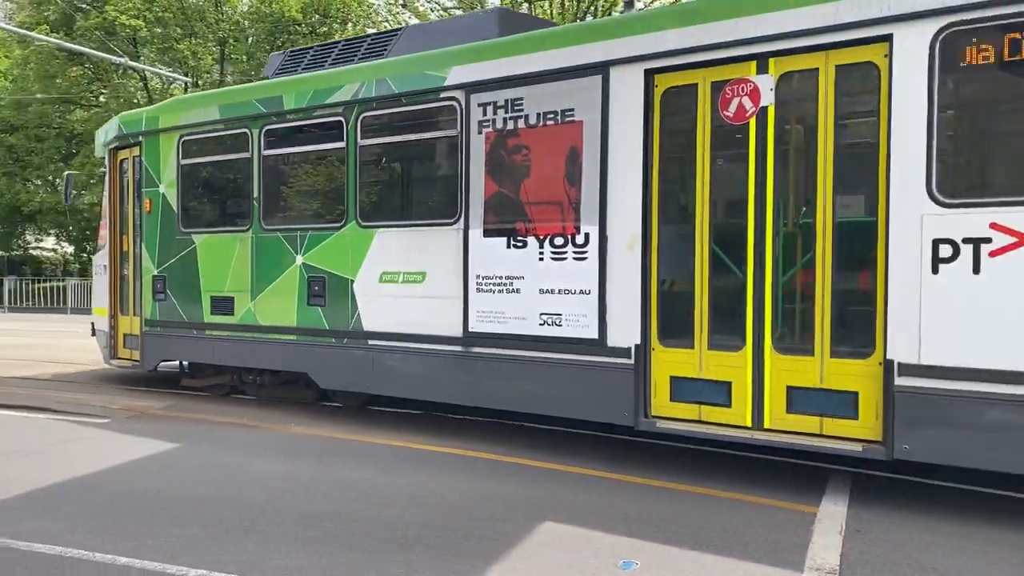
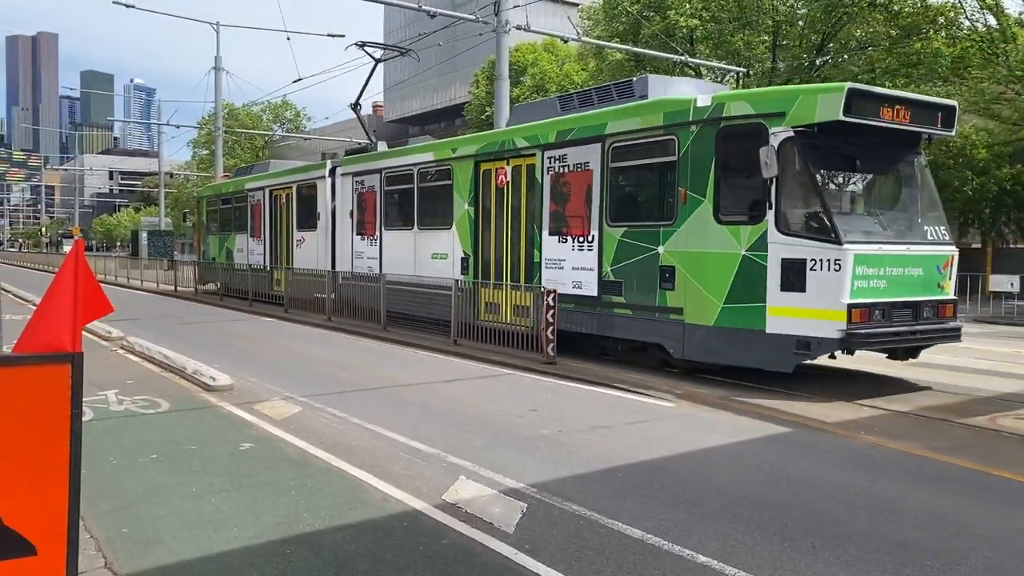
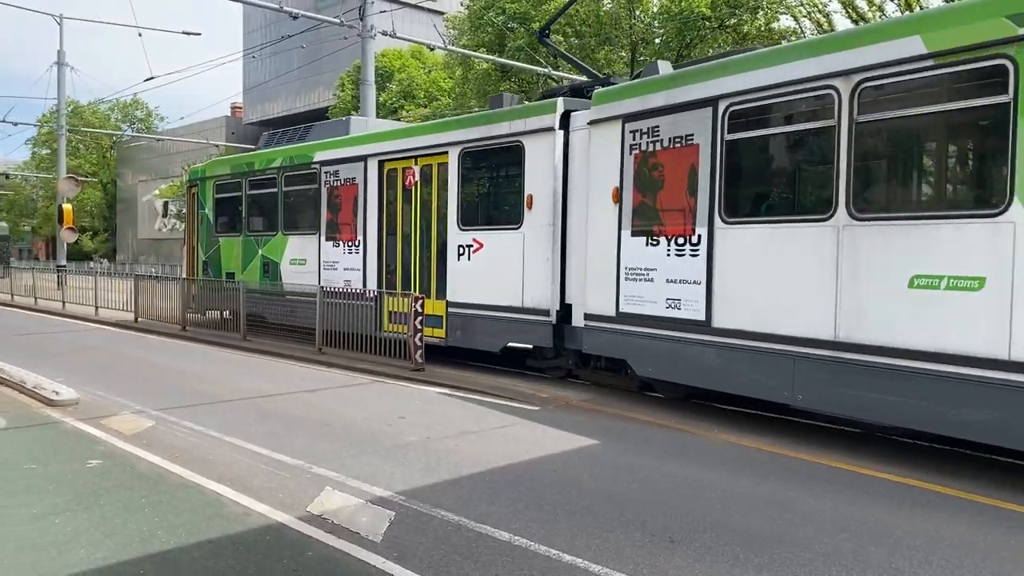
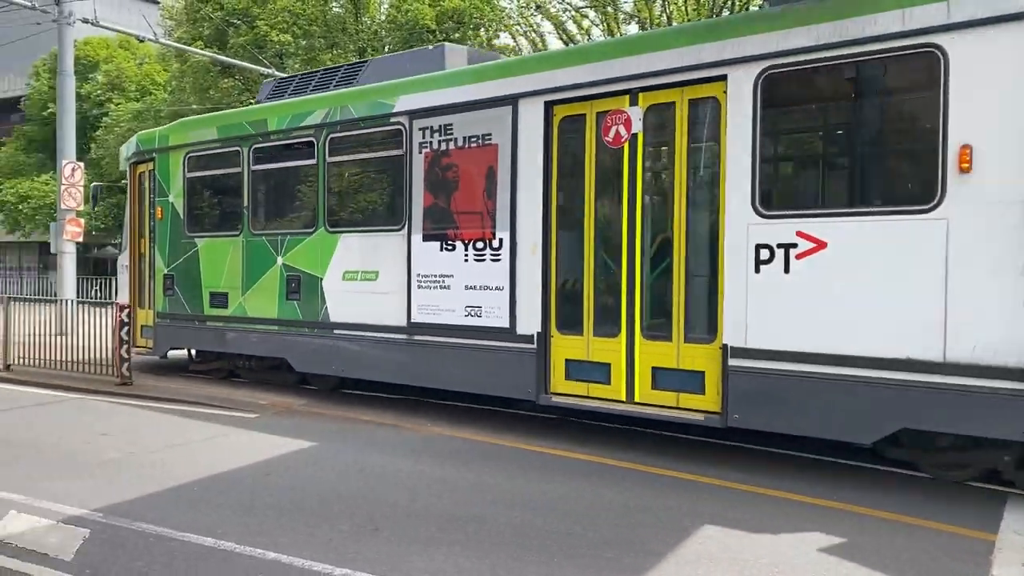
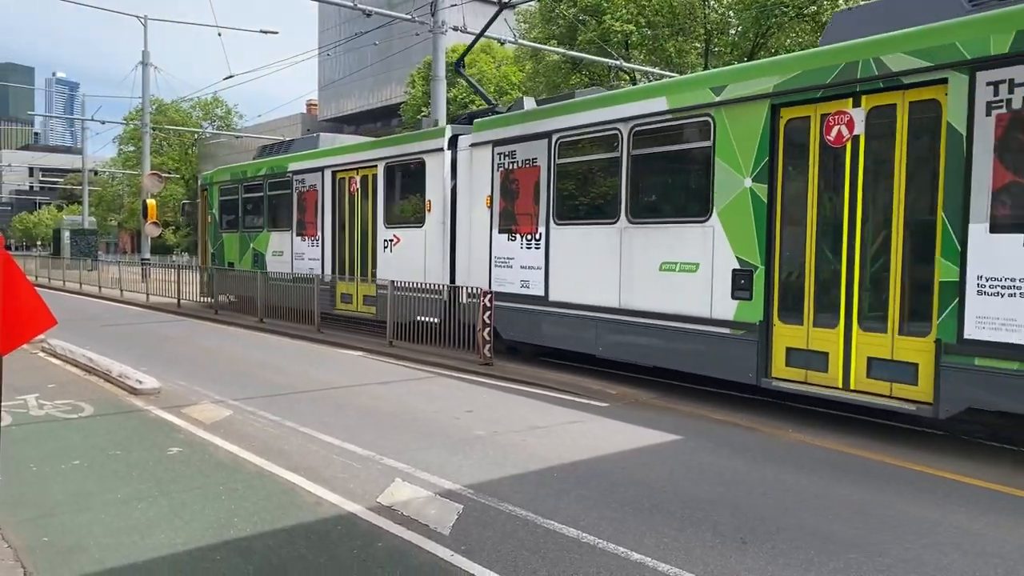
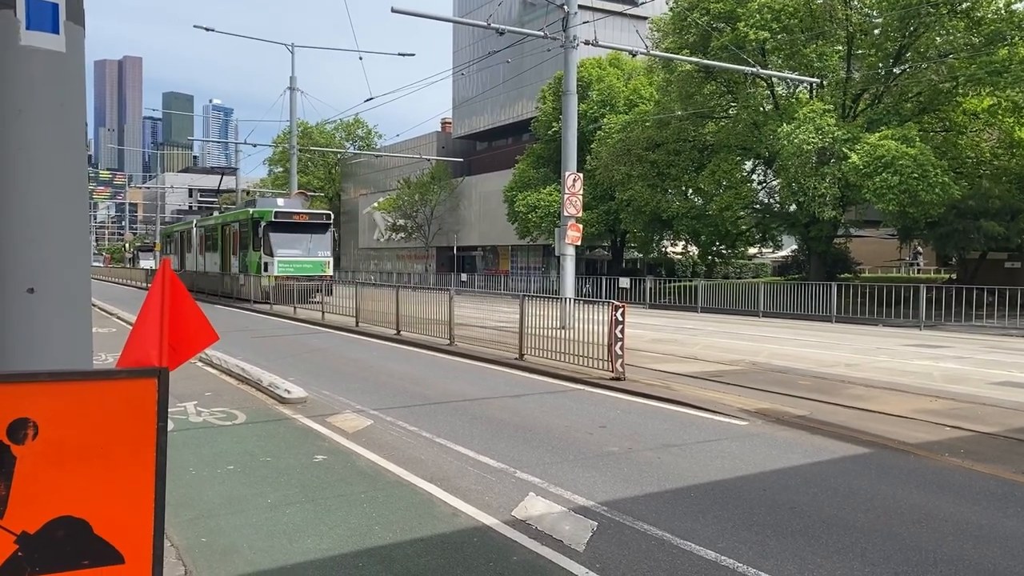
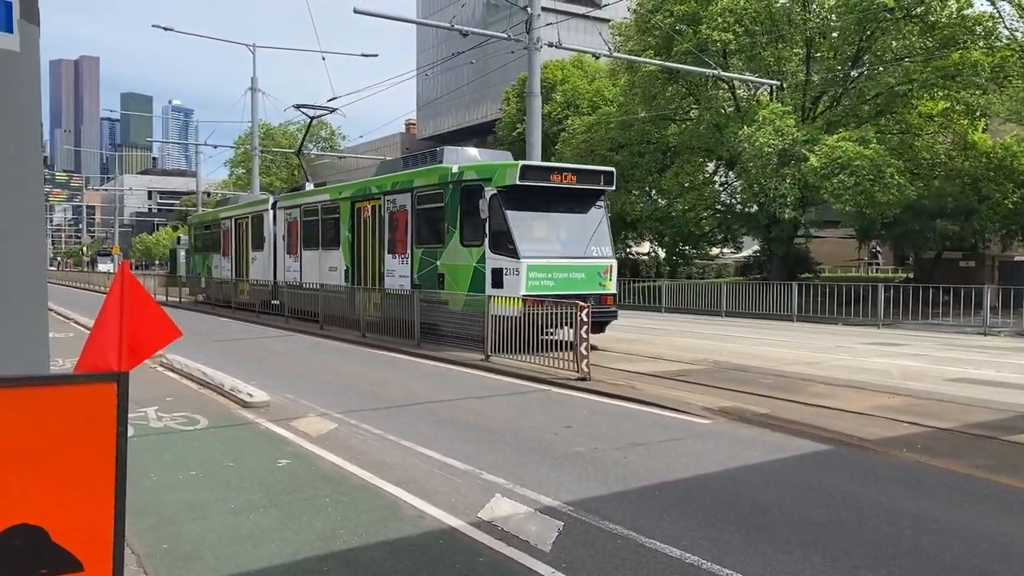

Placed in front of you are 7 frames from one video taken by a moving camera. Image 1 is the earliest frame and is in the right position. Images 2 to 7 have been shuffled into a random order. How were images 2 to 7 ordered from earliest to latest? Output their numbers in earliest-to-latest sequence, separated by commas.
4, 3, 5, 2, 7, 6
